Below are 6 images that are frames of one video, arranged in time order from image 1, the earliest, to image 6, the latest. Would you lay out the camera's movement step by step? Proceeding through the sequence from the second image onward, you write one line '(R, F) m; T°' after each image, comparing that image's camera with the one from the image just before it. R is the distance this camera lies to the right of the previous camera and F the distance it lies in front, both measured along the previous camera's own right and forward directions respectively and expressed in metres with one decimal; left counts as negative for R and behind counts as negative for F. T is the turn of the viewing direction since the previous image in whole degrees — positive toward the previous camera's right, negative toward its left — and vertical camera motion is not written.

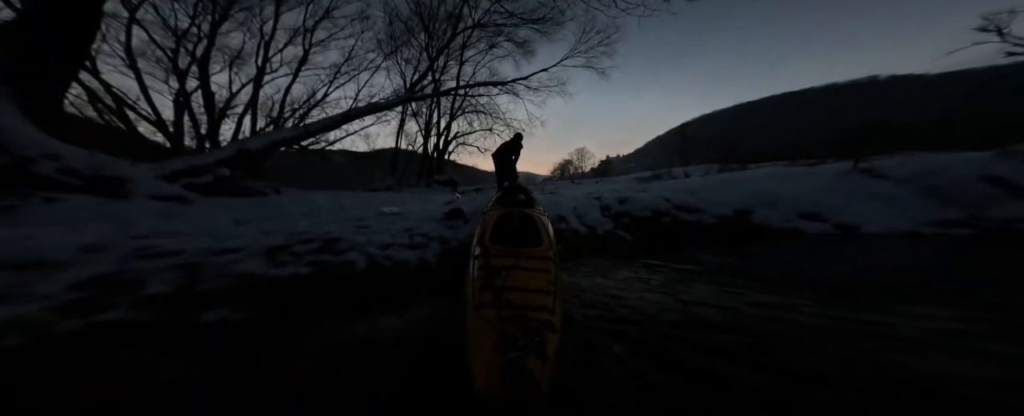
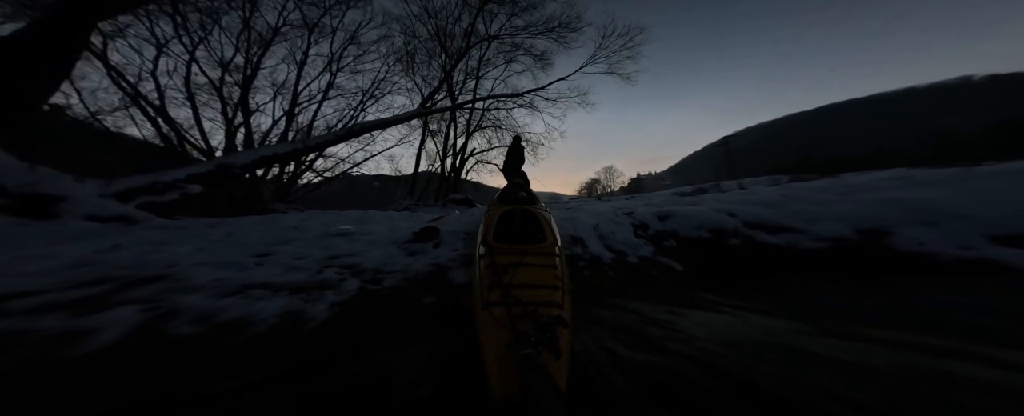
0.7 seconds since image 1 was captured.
(+0.6, +1.8) m; -6°
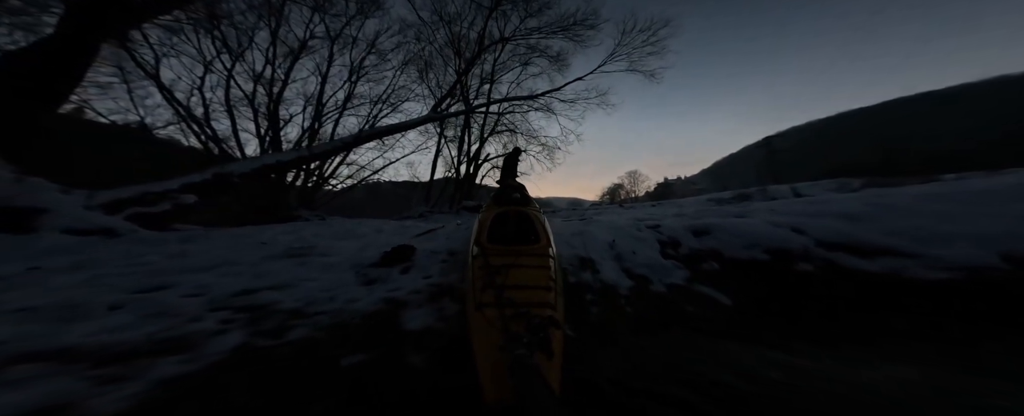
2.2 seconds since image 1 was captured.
(+0.4, +0.9) m; -4°
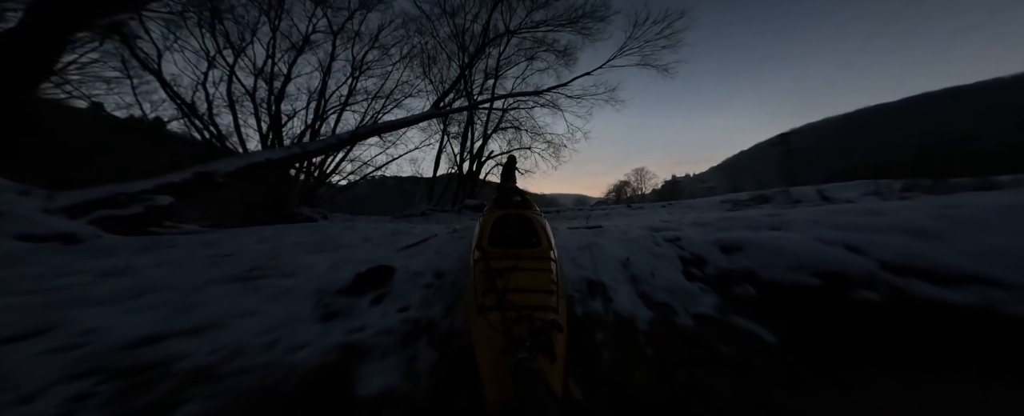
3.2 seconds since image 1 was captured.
(+0.1, +0.6) m; -1°
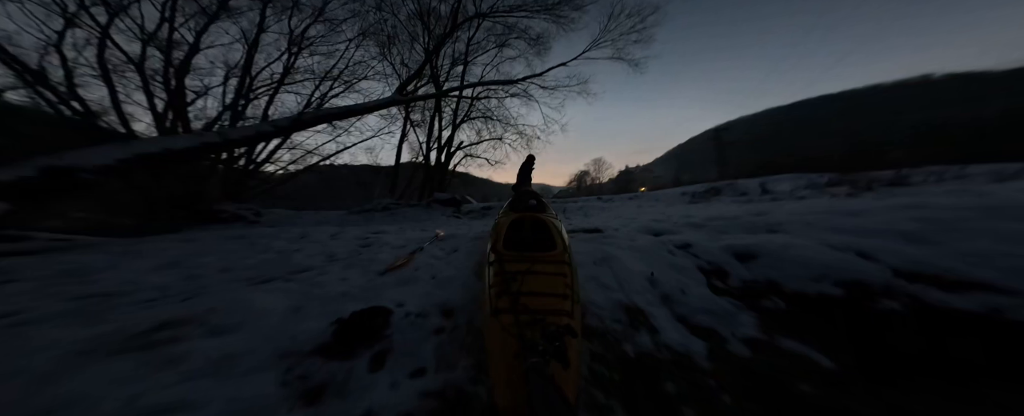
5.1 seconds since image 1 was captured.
(-0.7, +0.7) m; +8°
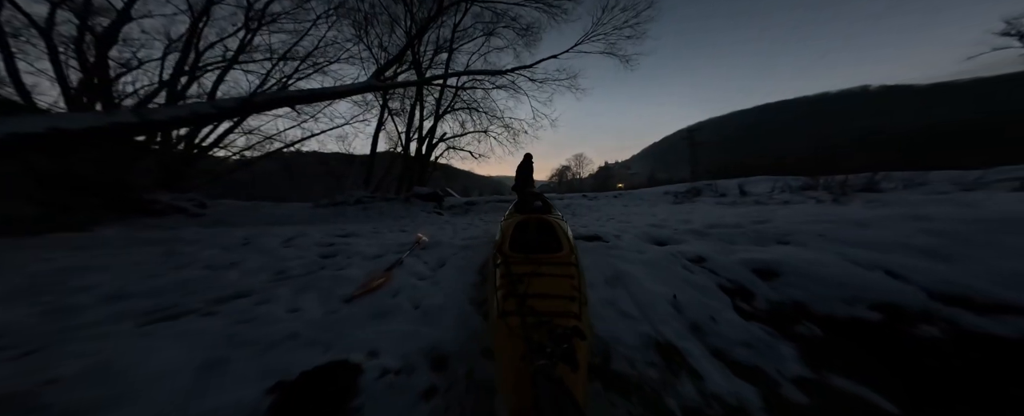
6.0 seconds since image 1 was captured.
(-0.3, +0.7) m; +4°
